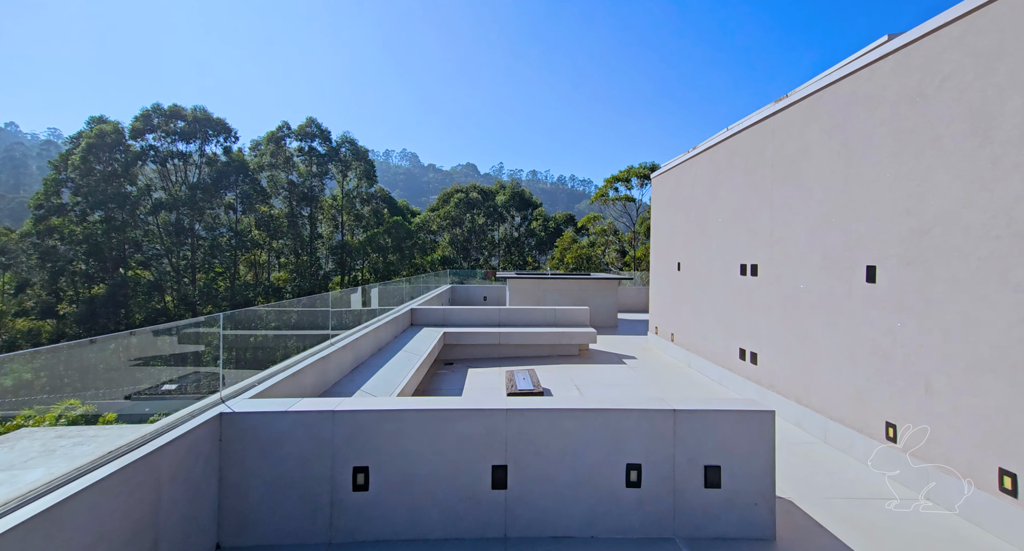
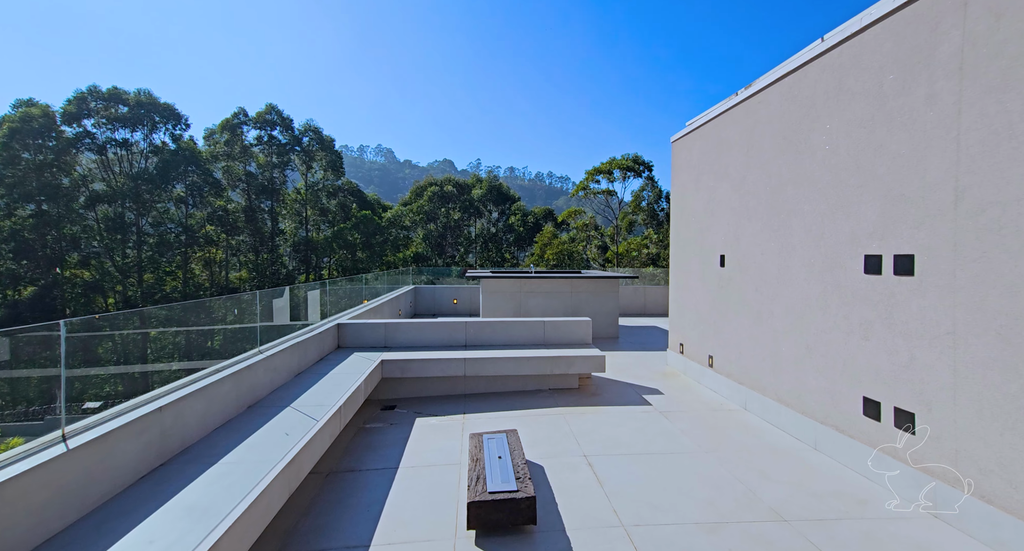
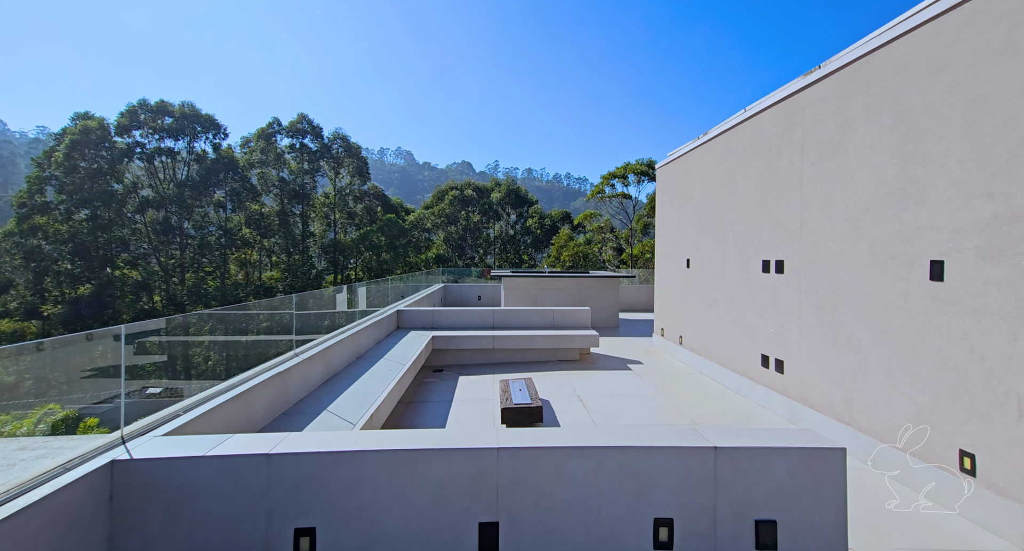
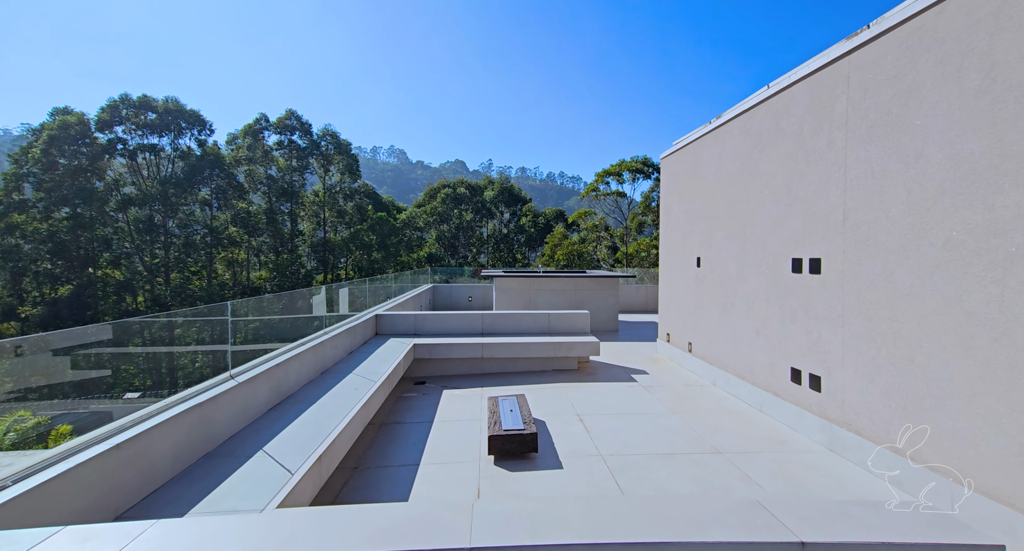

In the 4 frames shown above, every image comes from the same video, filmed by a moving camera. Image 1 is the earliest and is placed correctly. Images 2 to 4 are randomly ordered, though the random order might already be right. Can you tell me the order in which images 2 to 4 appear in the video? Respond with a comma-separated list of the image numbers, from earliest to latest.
3, 4, 2
